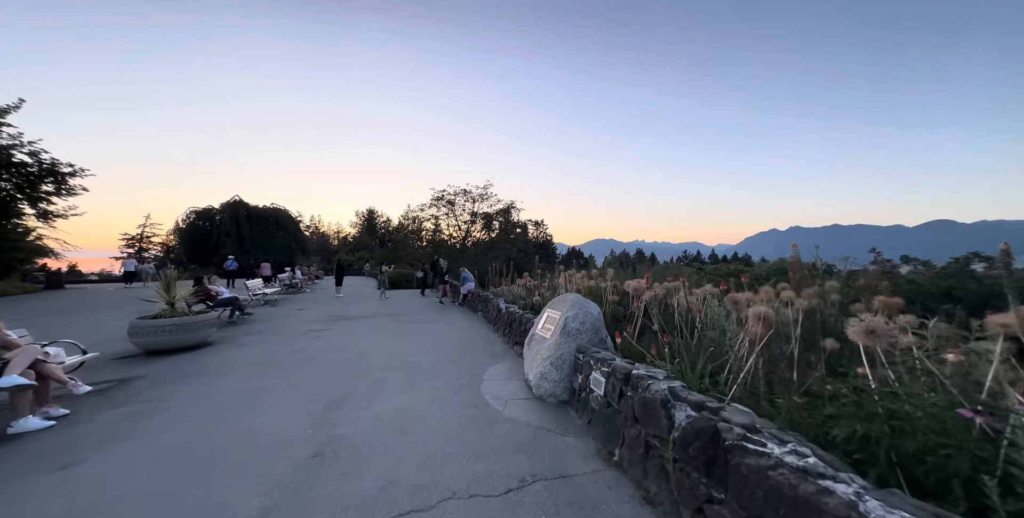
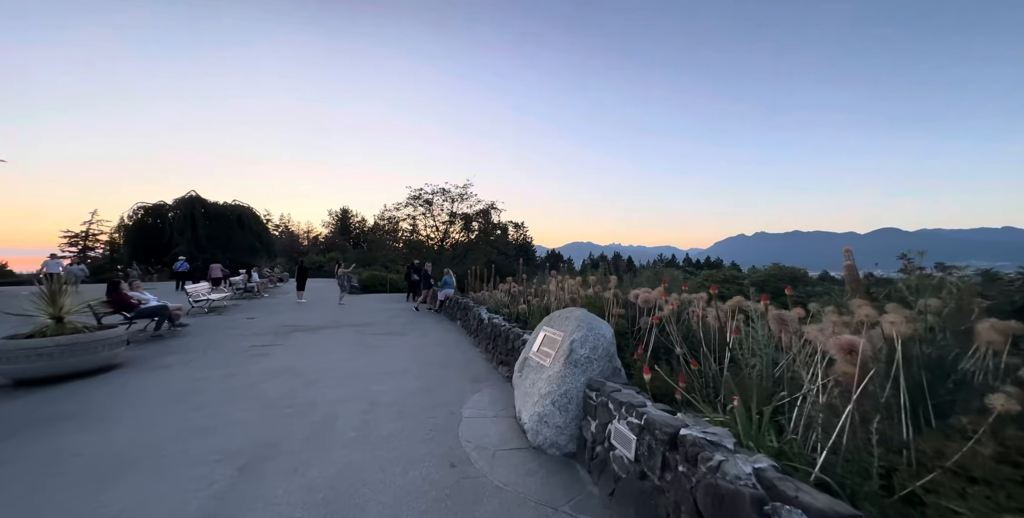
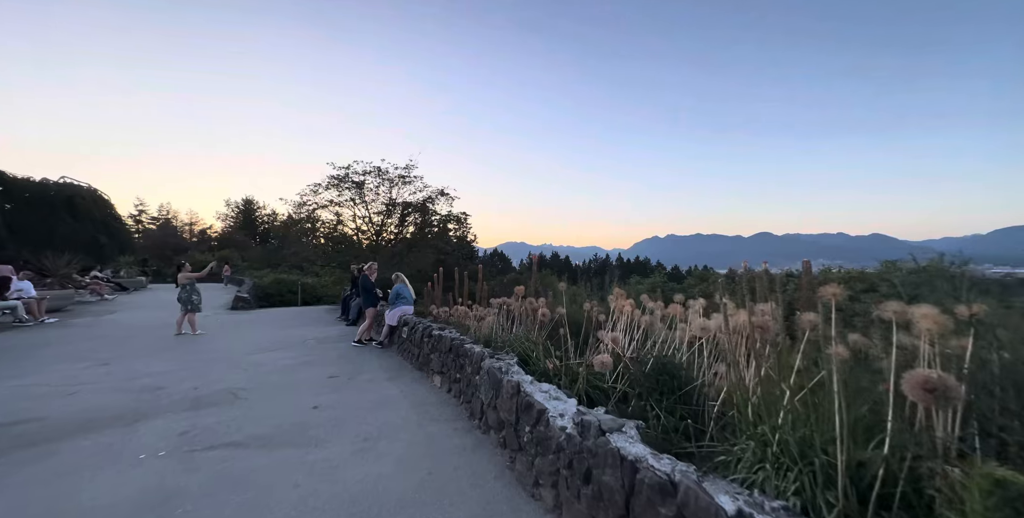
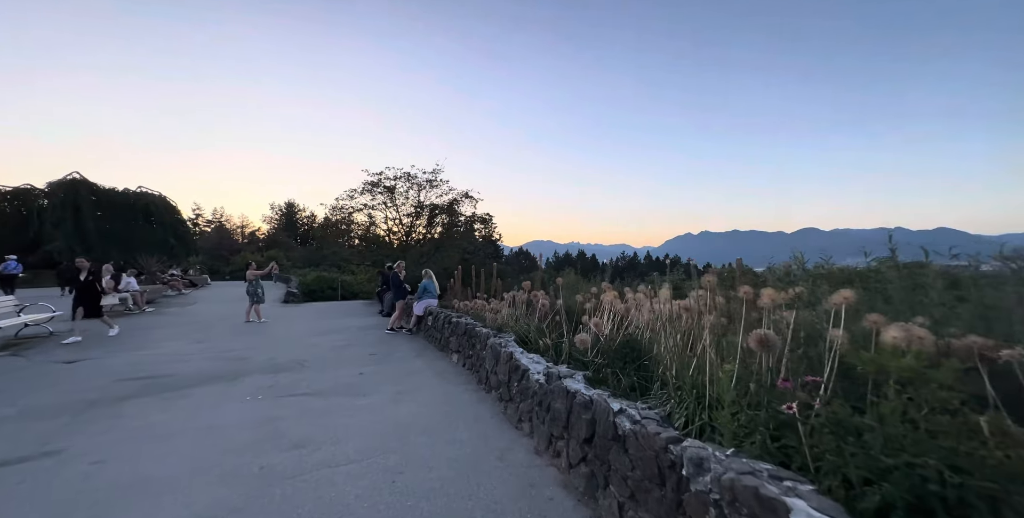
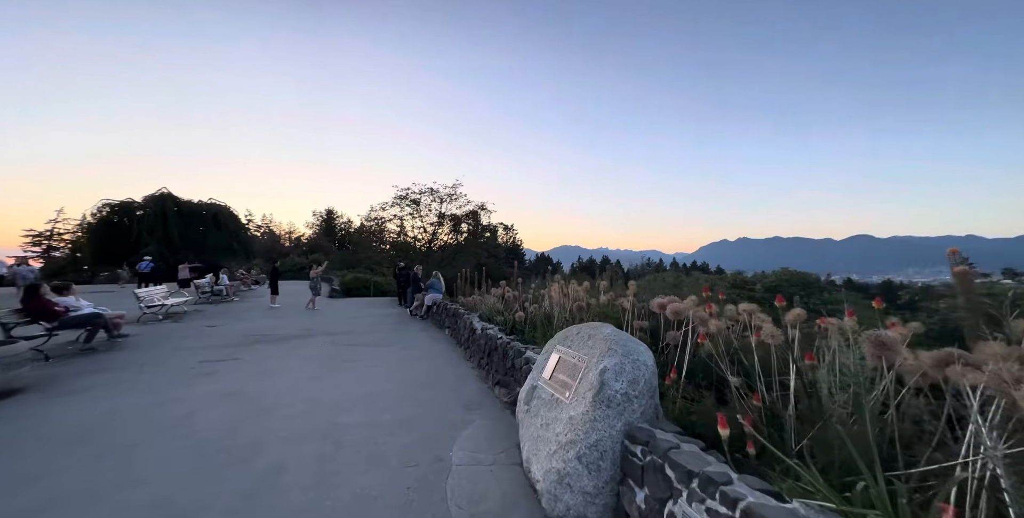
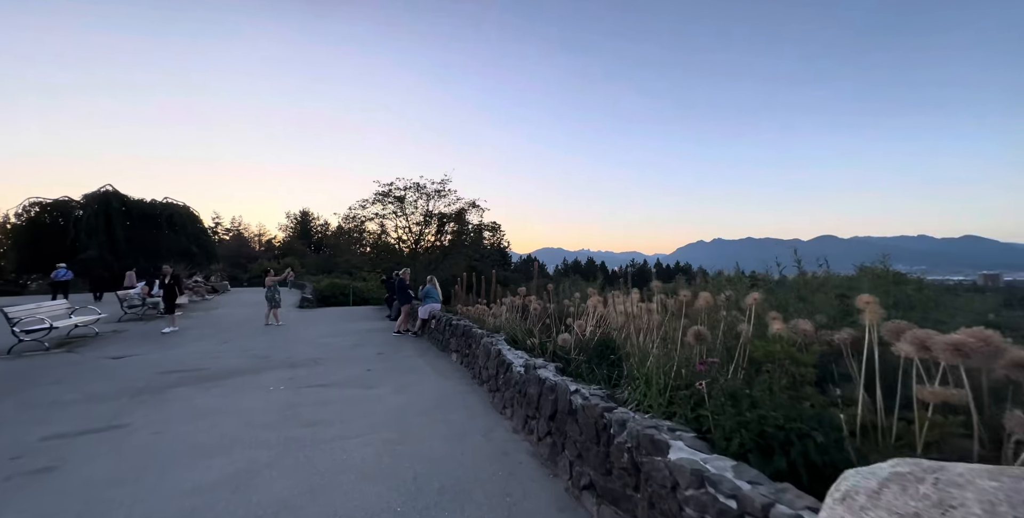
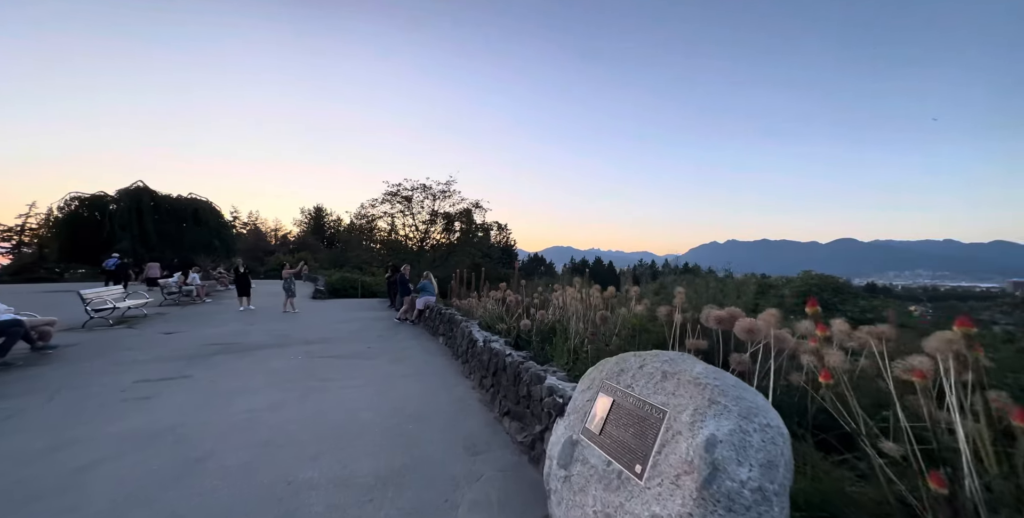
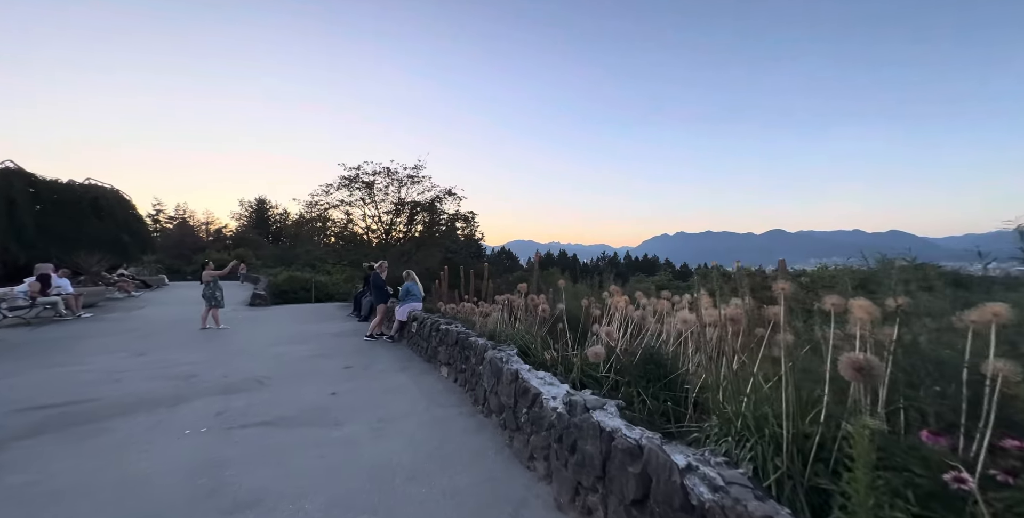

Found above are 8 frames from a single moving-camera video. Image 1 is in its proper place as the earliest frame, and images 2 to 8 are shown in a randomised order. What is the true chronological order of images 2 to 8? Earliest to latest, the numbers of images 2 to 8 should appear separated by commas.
2, 5, 7, 6, 4, 8, 3
